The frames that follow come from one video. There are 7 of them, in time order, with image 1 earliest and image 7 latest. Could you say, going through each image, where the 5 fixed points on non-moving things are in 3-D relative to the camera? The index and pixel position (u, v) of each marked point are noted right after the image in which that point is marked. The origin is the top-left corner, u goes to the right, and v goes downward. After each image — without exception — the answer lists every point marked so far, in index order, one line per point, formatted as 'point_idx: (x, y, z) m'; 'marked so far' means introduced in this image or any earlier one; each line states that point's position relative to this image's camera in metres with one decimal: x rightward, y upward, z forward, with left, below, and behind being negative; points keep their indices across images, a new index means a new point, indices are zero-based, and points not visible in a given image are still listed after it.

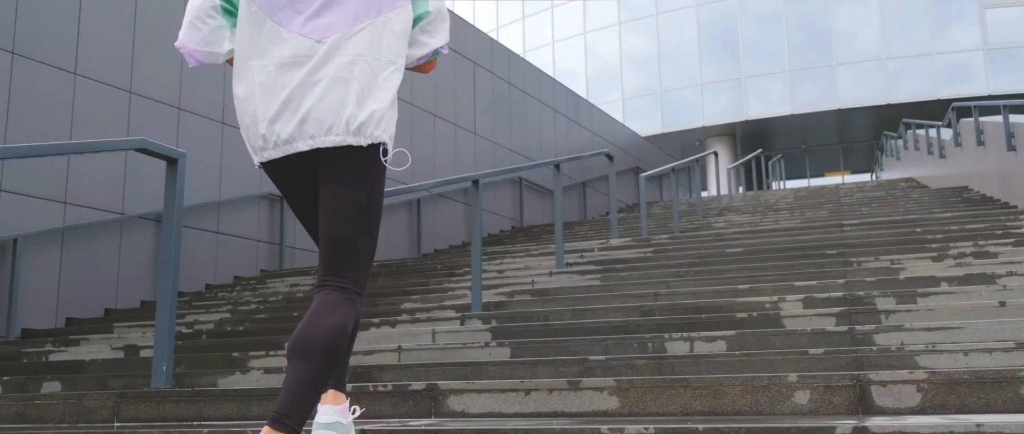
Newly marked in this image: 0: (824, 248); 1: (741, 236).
0: (+2.3, -0.2, +6.3) m
1: (+2.1, -0.2, +7.8) m
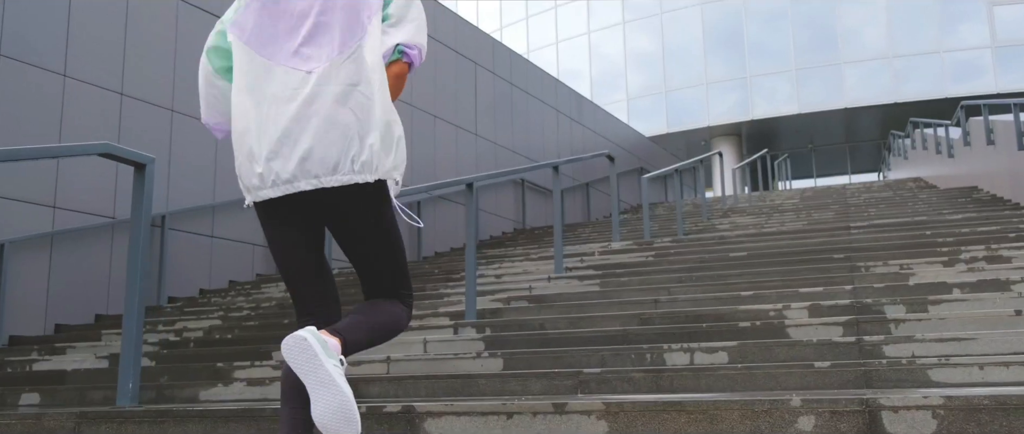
0: (+2.3, -0.2, +6.1) m
1: (+2.1, -0.2, +7.6) m
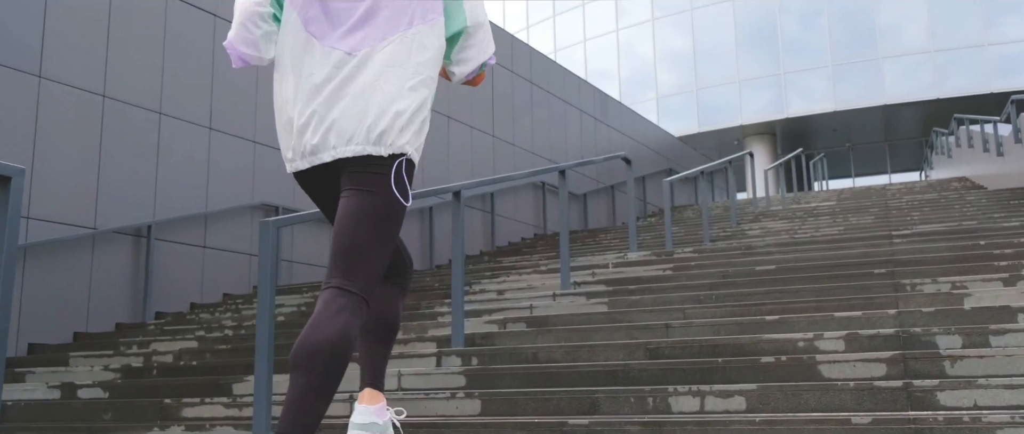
0: (+2.2, -0.3, +5.4) m
1: (+2.1, -0.2, +6.9) m
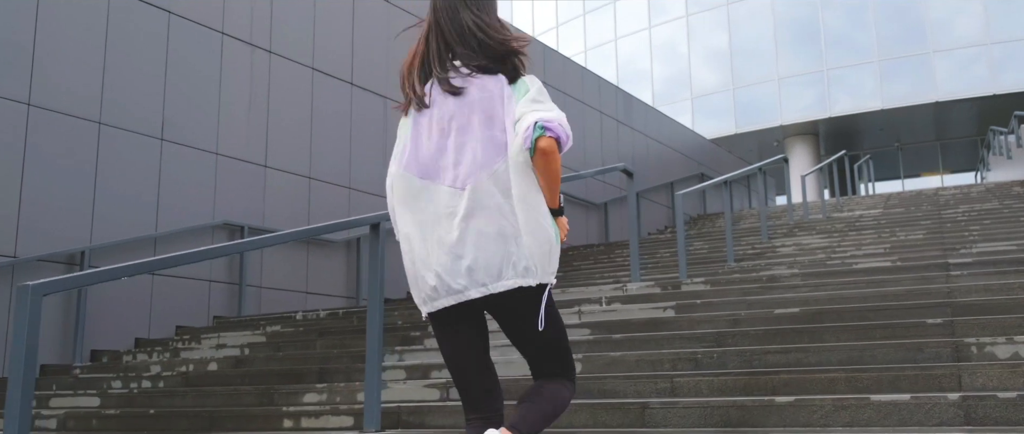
0: (+2.0, -0.5, +4.2) m
1: (+1.9, -0.4, +5.8) m
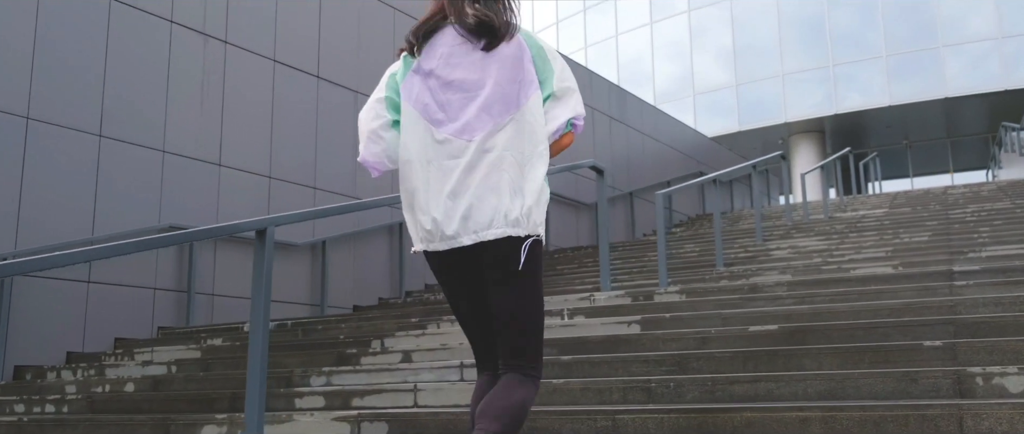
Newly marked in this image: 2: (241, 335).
0: (+1.7, -0.5, +3.6) m
1: (+1.7, -0.4, +5.2) m
2: (-2.0, -0.9, +6.3) m
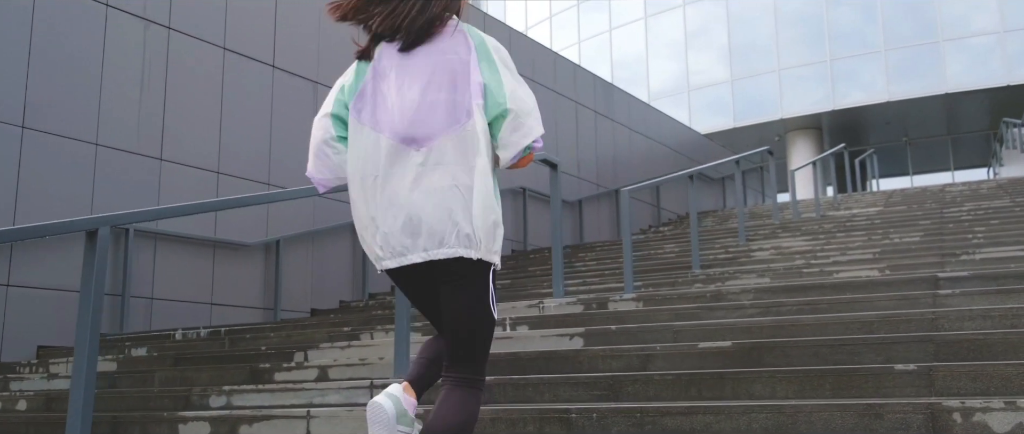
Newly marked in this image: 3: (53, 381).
0: (+1.4, -0.5, +3.1) m
1: (+1.3, -0.4, +4.6) m
2: (-2.3, -0.8, +5.8) m
3: (-2.6, -0.9, +4.9) m
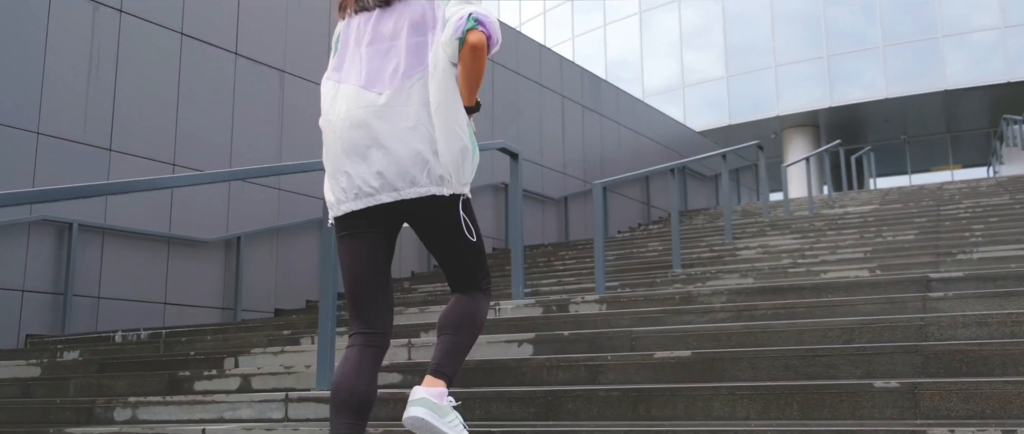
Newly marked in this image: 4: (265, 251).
0: (+1.1, -0.4, +2.7) m
1: (+1.1, -0.4, +4.2) m
2: (-2.6, -0.8, +5.4) m
3: (-2.9, -0.9, +4.5) m
4: (-2.3, -0.3, +8.0) m
